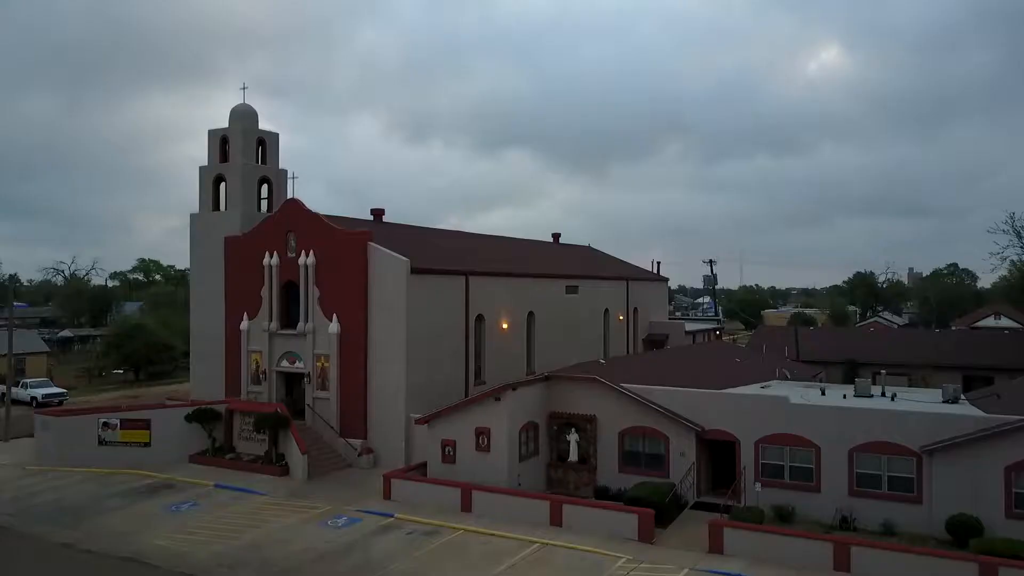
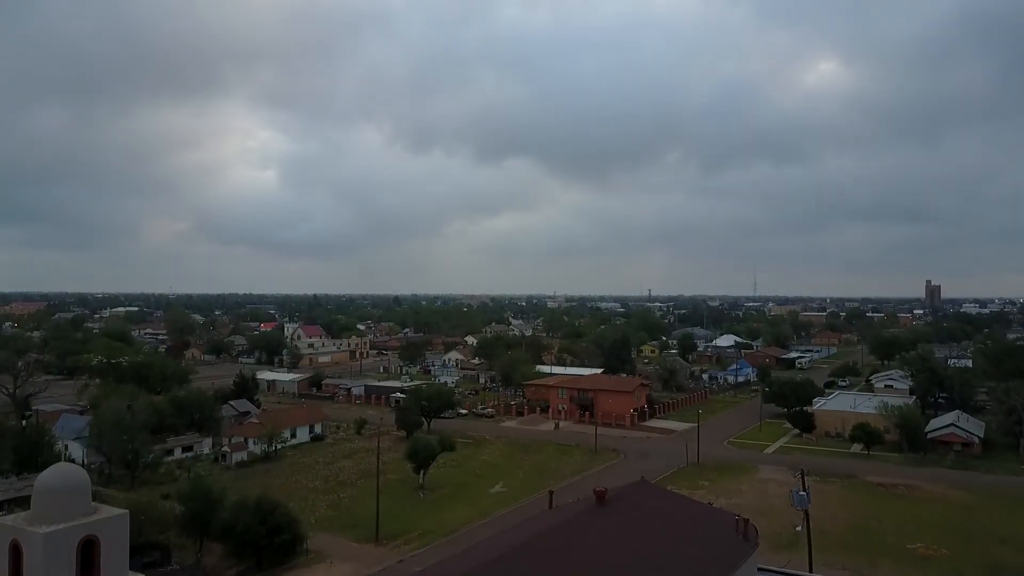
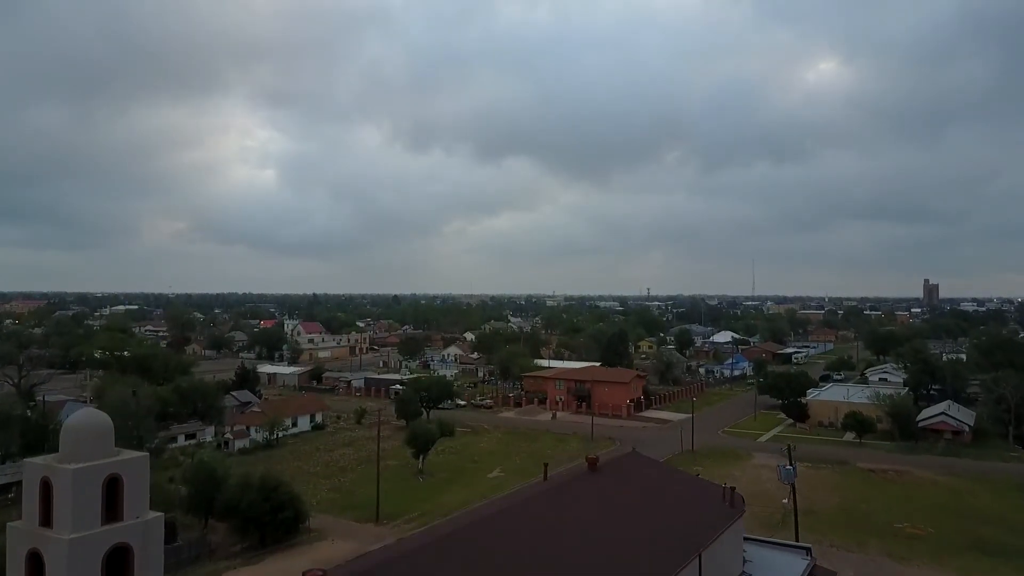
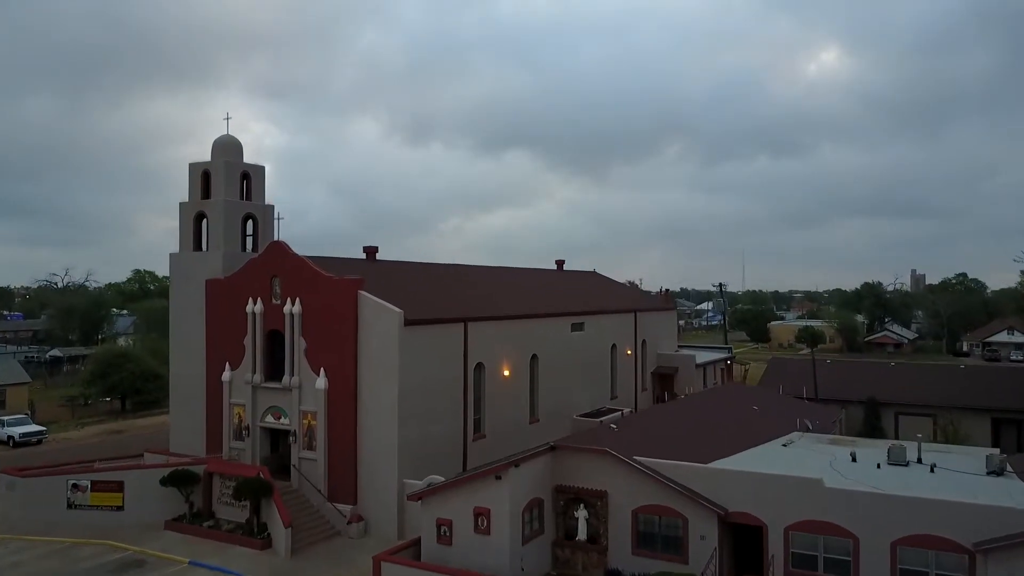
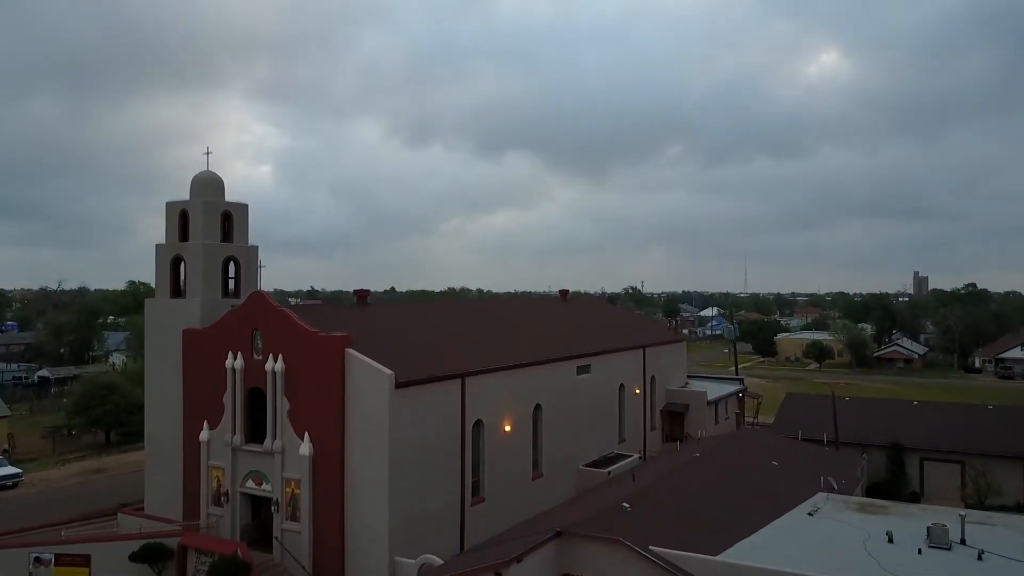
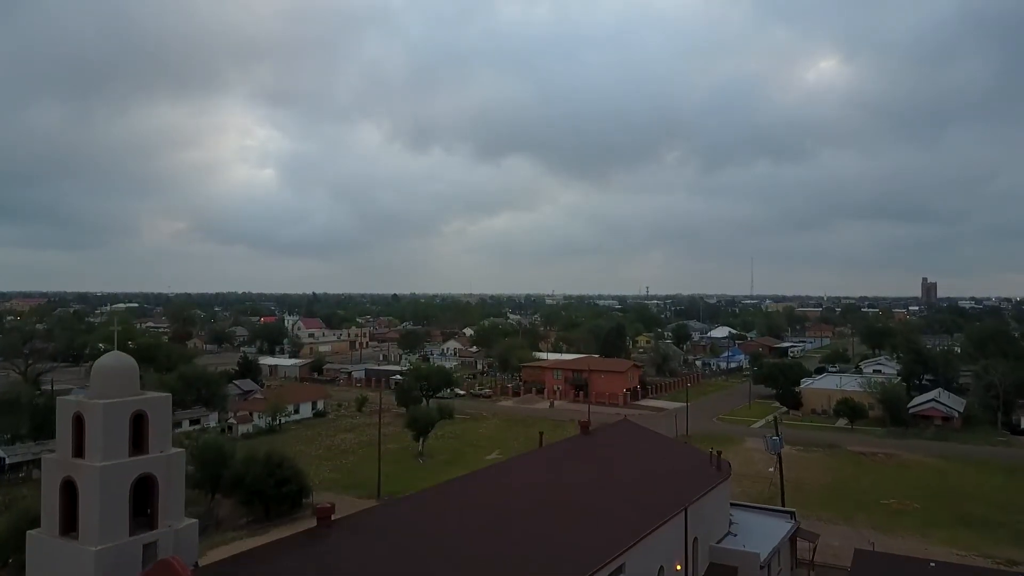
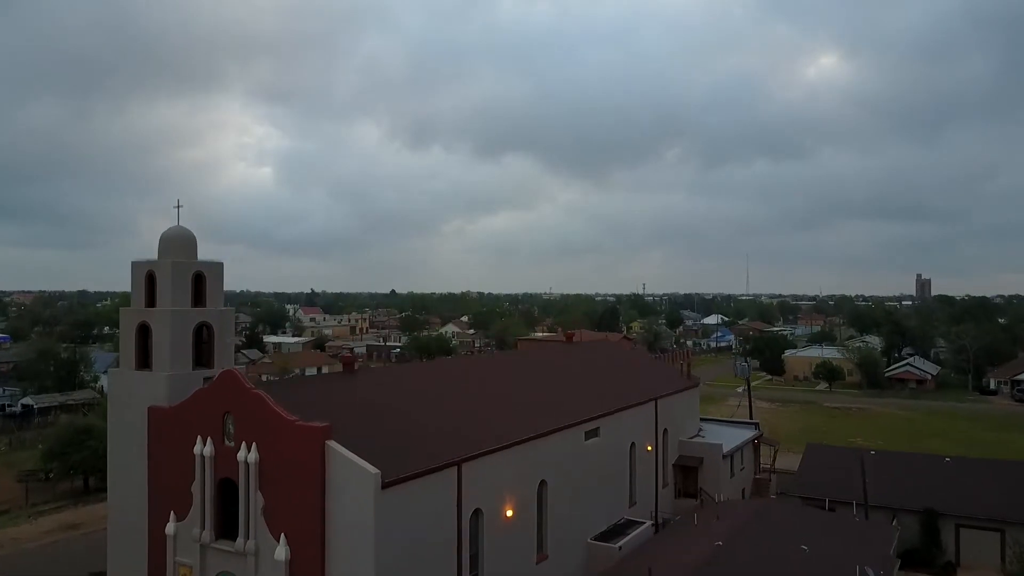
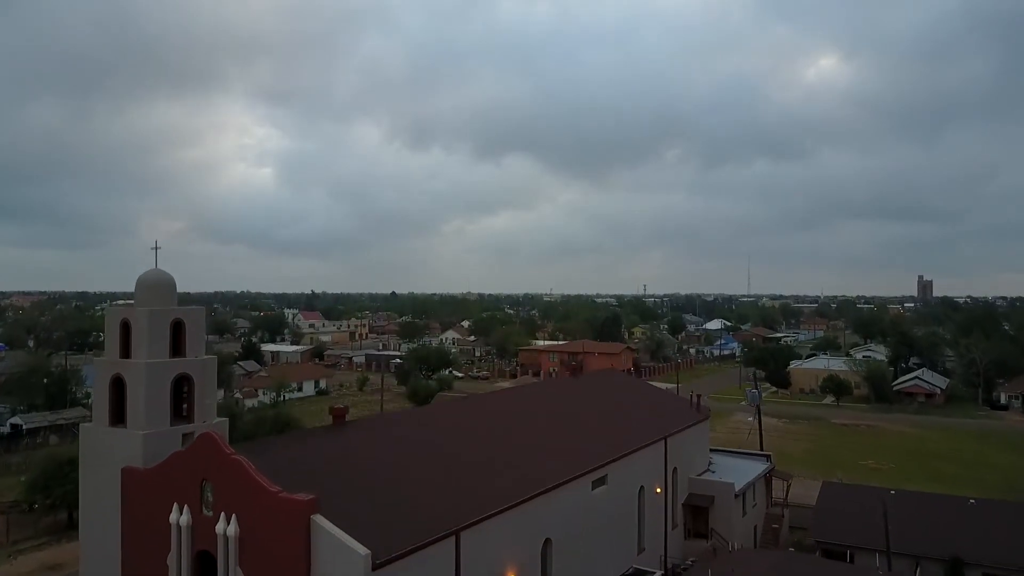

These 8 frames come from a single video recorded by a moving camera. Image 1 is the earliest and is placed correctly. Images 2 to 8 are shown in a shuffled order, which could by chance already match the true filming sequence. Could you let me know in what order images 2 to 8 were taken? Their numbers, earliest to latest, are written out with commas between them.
4, 5, 7, 8, 6, 3, 2
